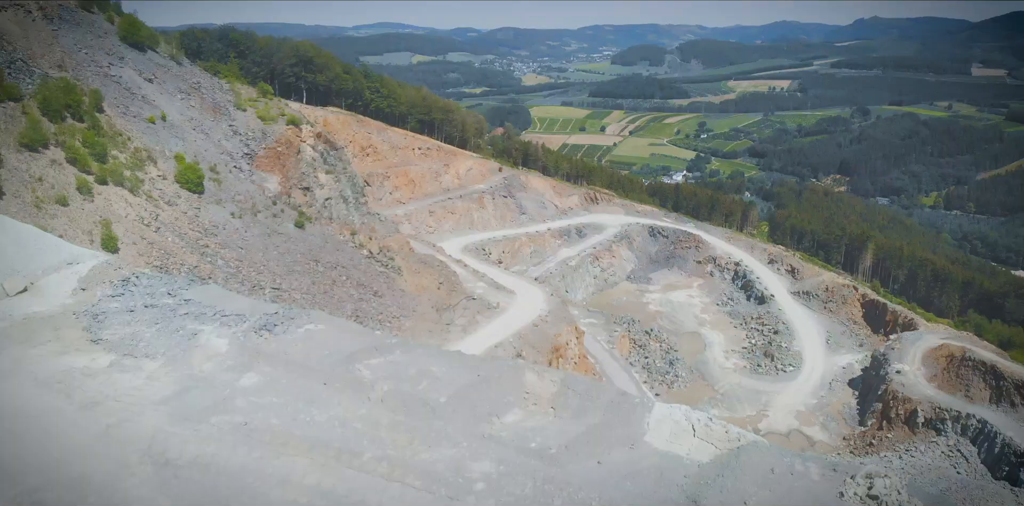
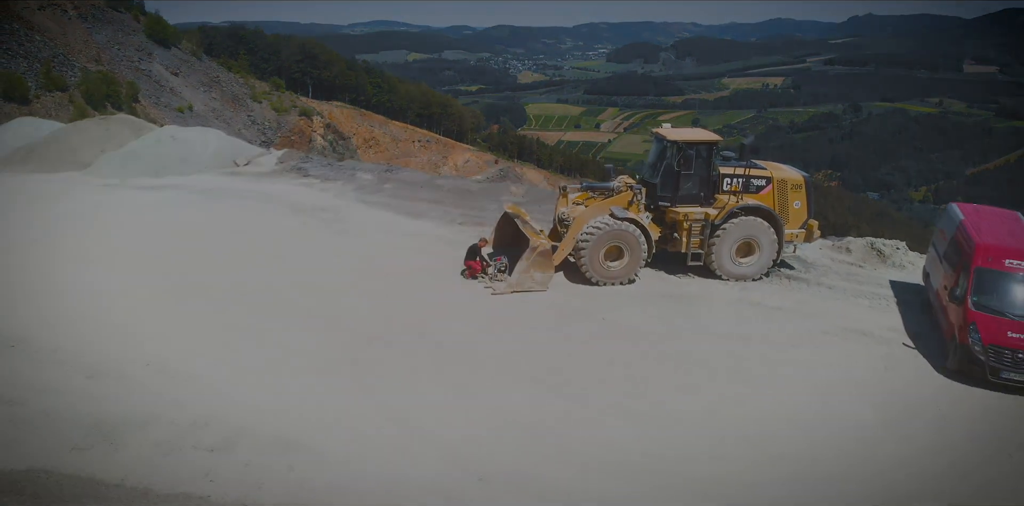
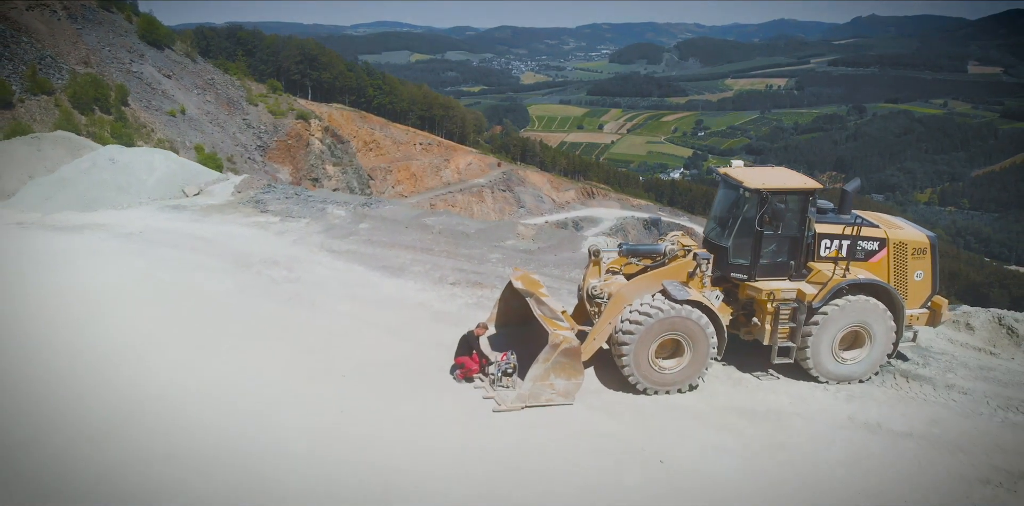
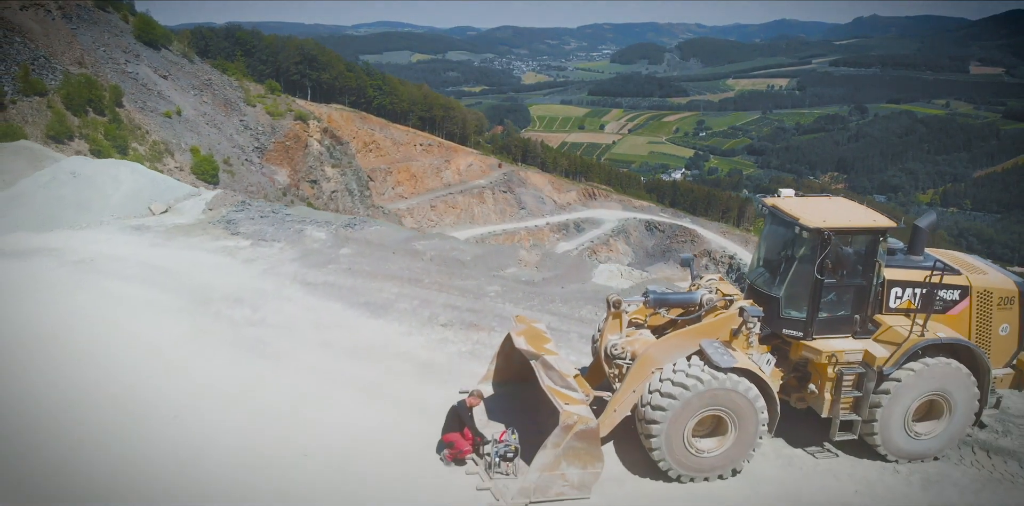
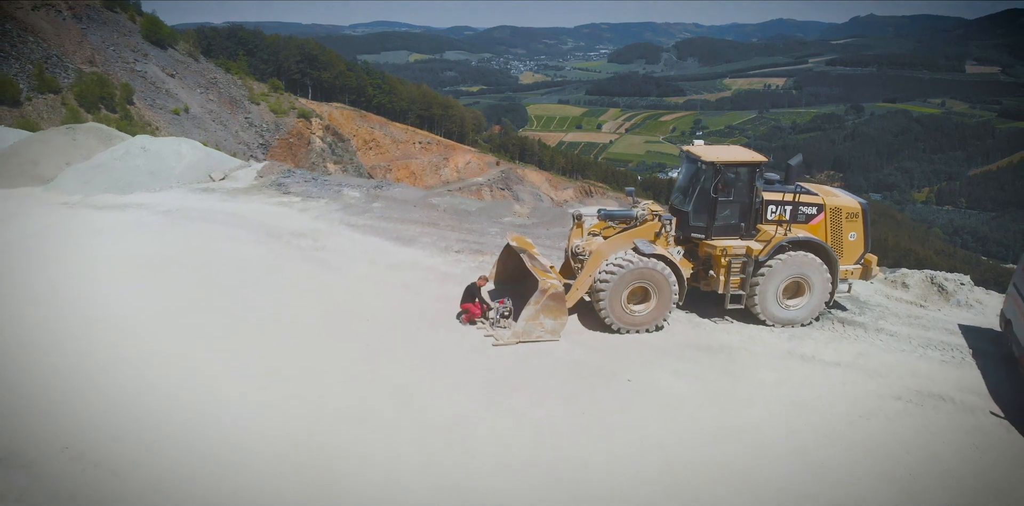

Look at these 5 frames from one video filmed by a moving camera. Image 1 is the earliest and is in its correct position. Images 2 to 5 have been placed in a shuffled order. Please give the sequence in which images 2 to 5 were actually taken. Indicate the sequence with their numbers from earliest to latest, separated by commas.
4, 3, 5, 2
